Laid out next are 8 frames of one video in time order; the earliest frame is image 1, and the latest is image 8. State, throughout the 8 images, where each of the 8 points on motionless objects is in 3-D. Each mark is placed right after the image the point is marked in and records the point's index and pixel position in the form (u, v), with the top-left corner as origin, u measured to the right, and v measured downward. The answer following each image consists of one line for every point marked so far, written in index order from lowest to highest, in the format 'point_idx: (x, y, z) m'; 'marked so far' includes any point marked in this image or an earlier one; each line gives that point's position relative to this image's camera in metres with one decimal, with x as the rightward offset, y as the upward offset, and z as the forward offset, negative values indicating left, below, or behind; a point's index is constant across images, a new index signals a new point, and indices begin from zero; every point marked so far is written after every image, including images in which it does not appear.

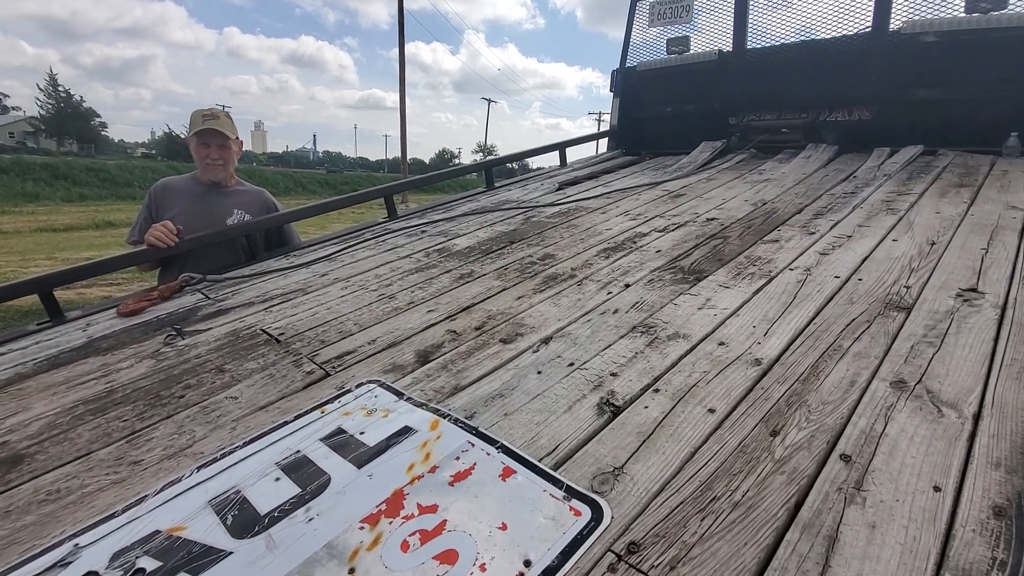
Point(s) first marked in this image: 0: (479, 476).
0: (-0.1, -0.4, +1.1) m
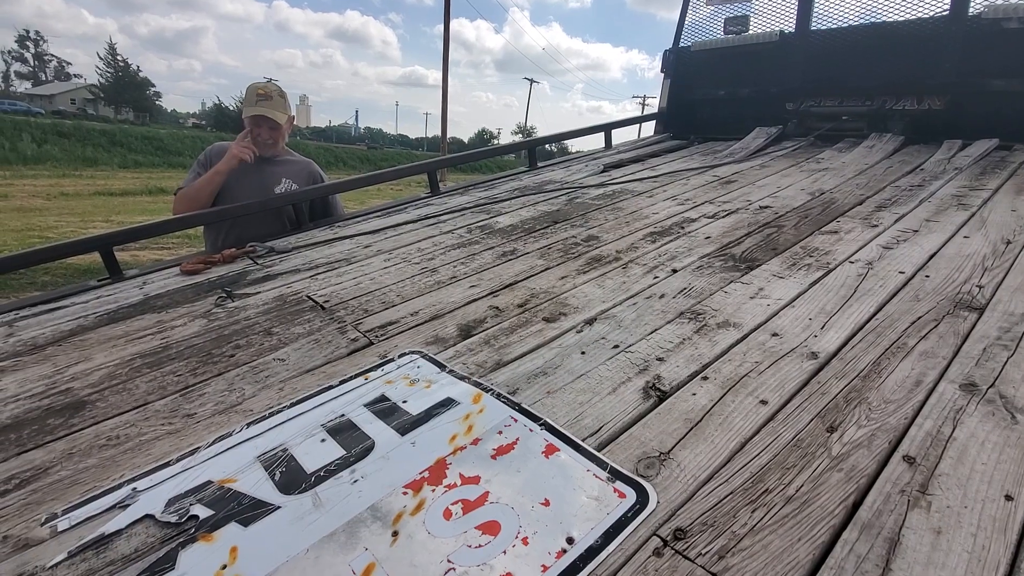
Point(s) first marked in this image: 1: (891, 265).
0: (0.0, -0.3, +1.1) m
1: (+1.3, +0.1, +1.8) m
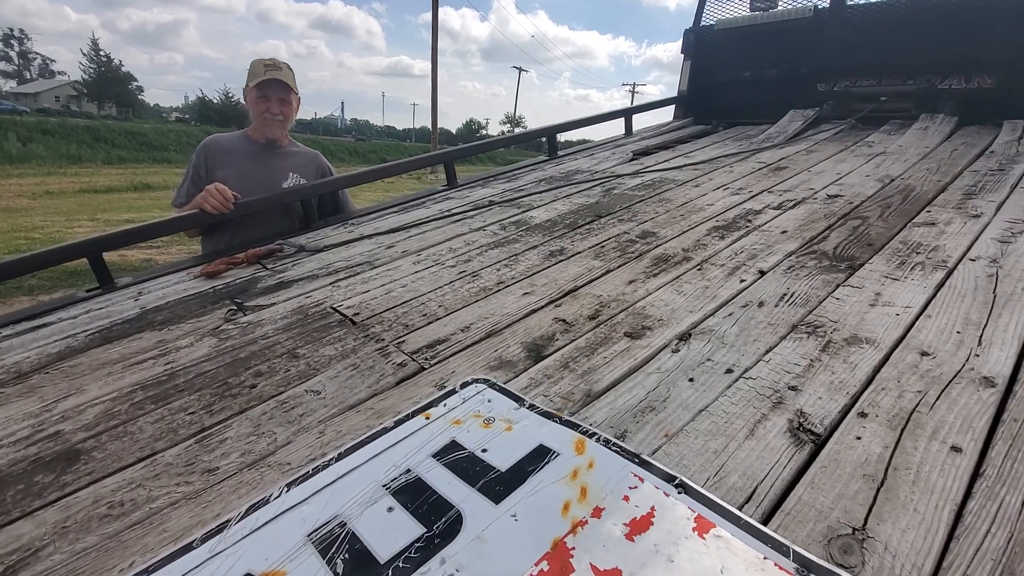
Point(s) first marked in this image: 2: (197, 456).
0: (+0.2, -0.4, +0.8) m
1: (+1.5, +0.1, +1.5) m
2: (-0.7, -0.4, +1.1) m
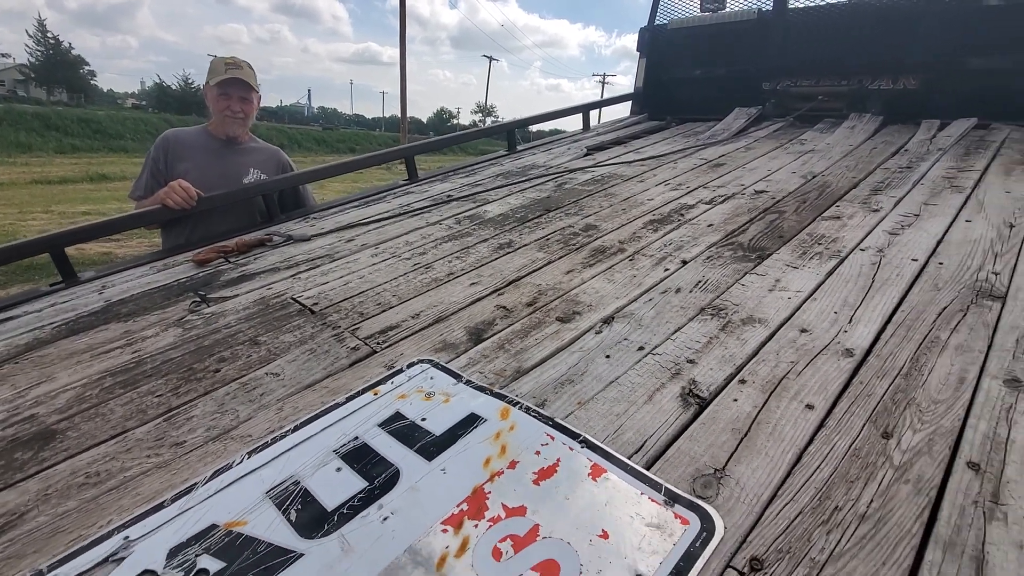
0: (+0.1, -0.4, +1.0) m
1: (+1.3, +0.1, +1.8) m
2: (-0.9, -0.4, +1.3) m
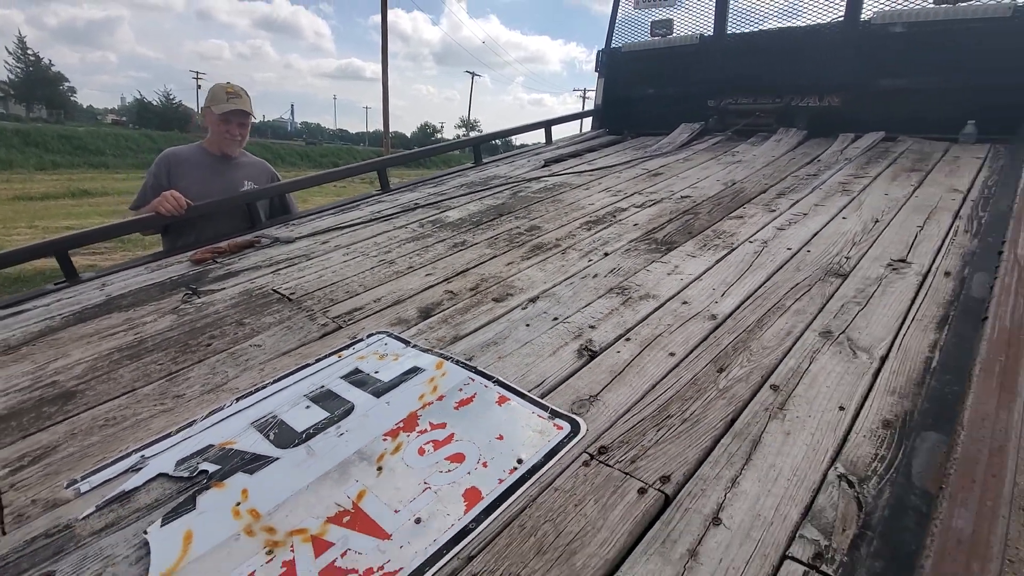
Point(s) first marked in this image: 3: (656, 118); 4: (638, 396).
0: (-0.1, -0.3, +1.3) m
1: (+1.1, +0.2, +2.1) m
2: (-1.0, -0.3, +1.6) m
3: (+1.4, +1.7, +5.1) m
4: (+0.3, -0.3, +1.3) m
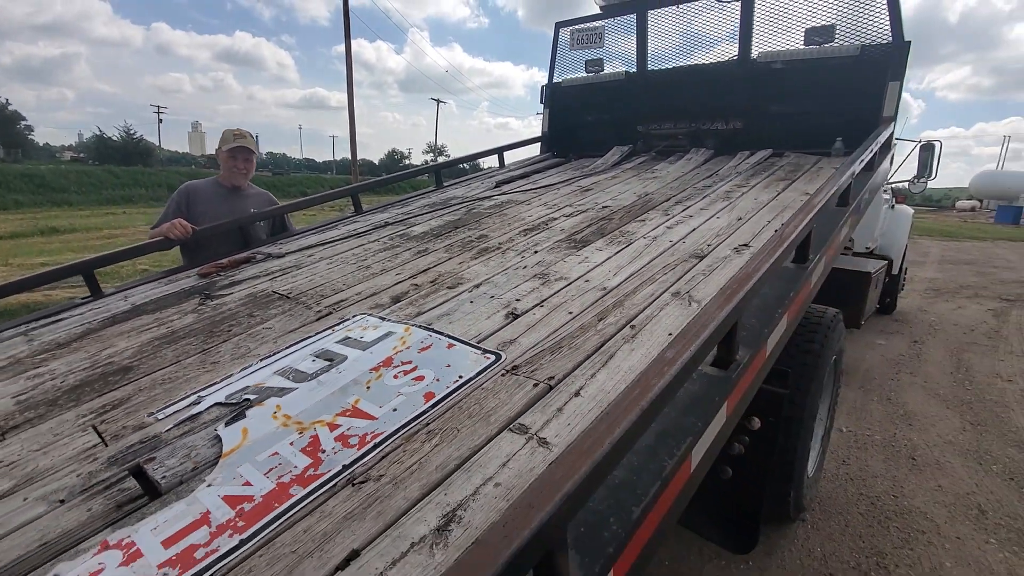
0: (-0.3, -0.2, +1.9) m
1: (+0.9, +0.3, +2.8) m
2: (-1.3, -0.3, +2.1) m
3: (+0.9, +1.7, +5.9) m
4: (+0.1, -0.2, +1.9) m
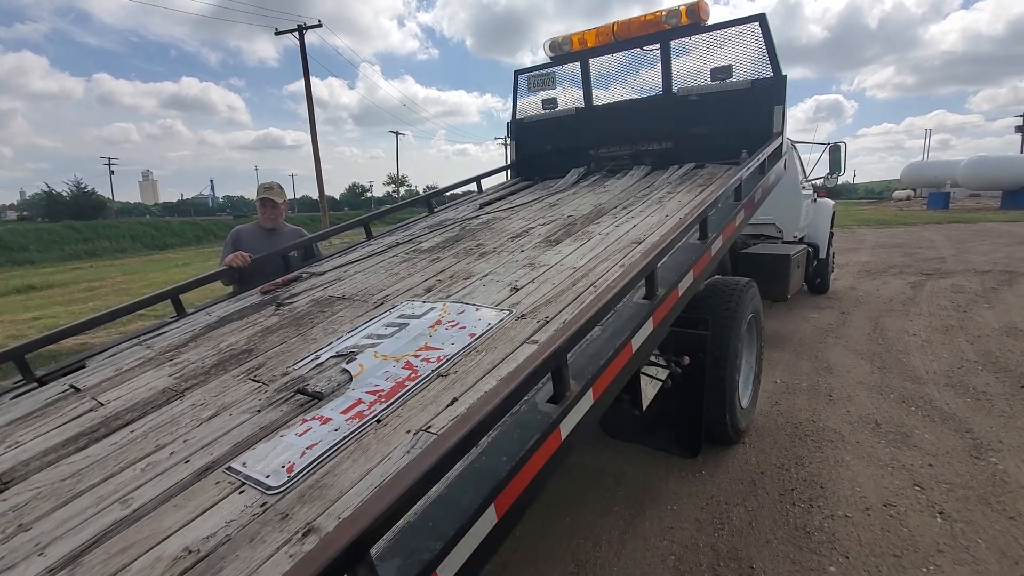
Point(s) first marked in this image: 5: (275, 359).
0: (-0.3, -0.1, +2.9) m
1: (+0.8, +0.4, +3.9) m
2: (-1.2, -0.3, +3.1) m
3: (+0.6, +1.7, +7.0) m
4: (+0.1, -0.1, +3.0) m
5: (-1.3, -0.4, +2.8) m
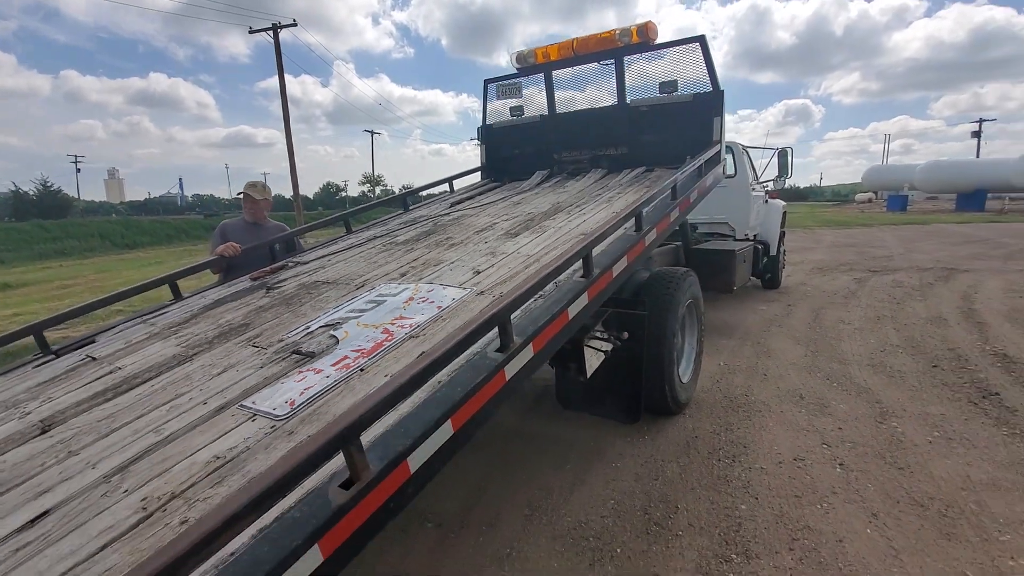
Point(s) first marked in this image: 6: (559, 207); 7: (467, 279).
0: (-0.5, 0.0, +3.5) m
1: (+0.5, +0.5, +4.5) m
2: (-1.5, -0.2, +3.5) m
3: (+0.1, +1.8, +7.6) m
4: (-0.1, +0.1, +3.5) m
5: (-1.6, -0.3, +3.3) m
6: (+0.5, +0.8, +5.2) m
7: (-0.3, +0.1, +3.6) m
